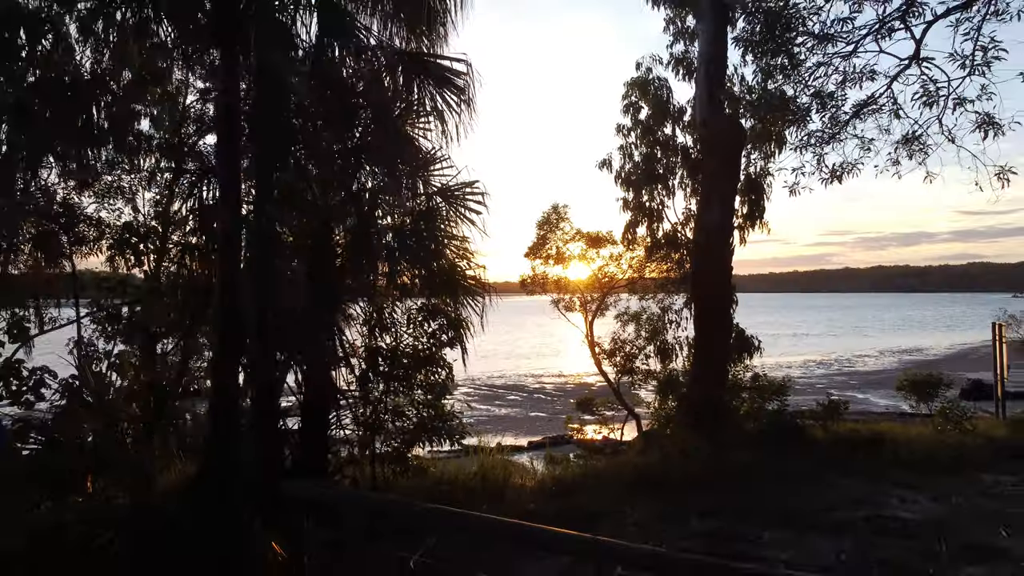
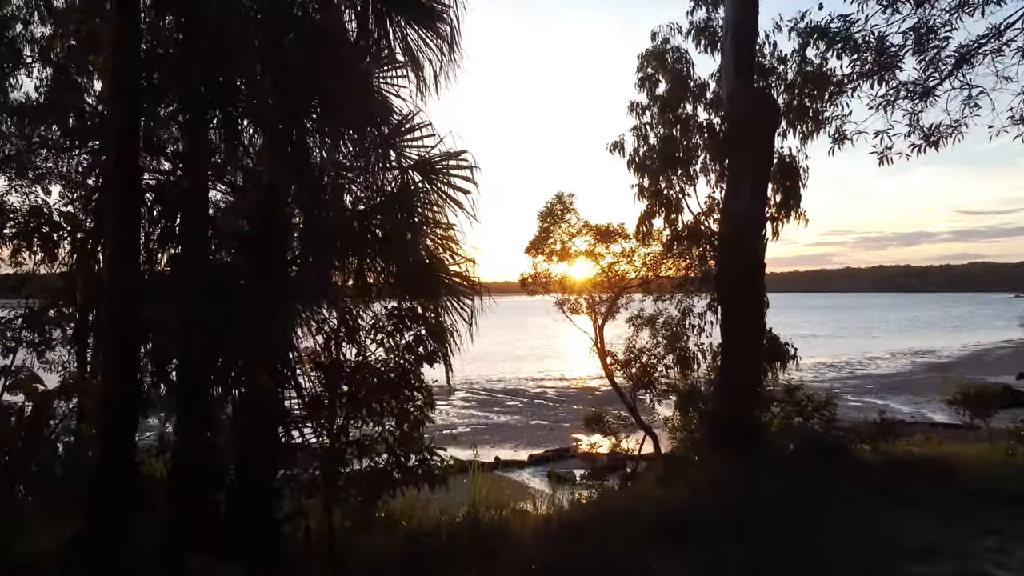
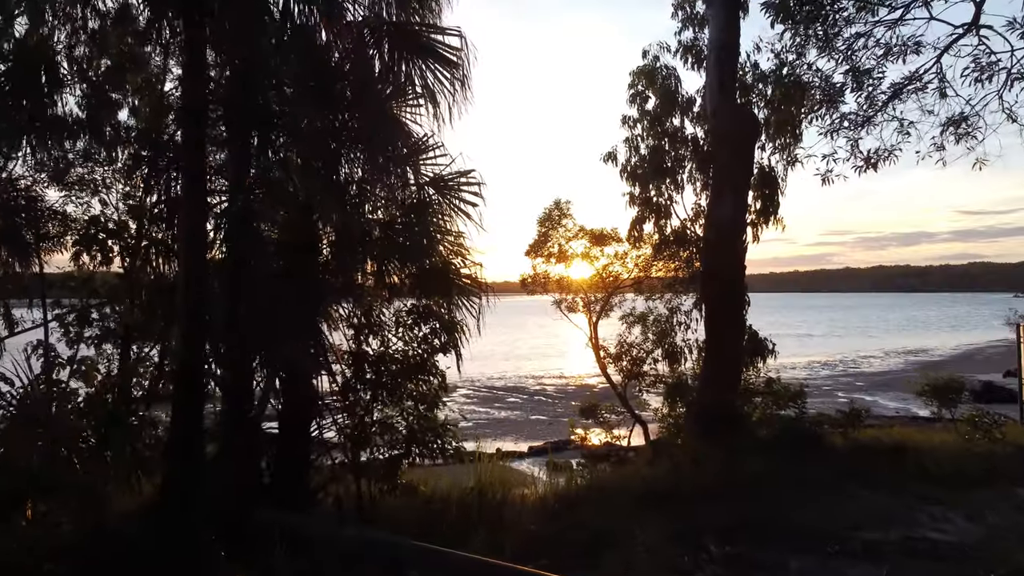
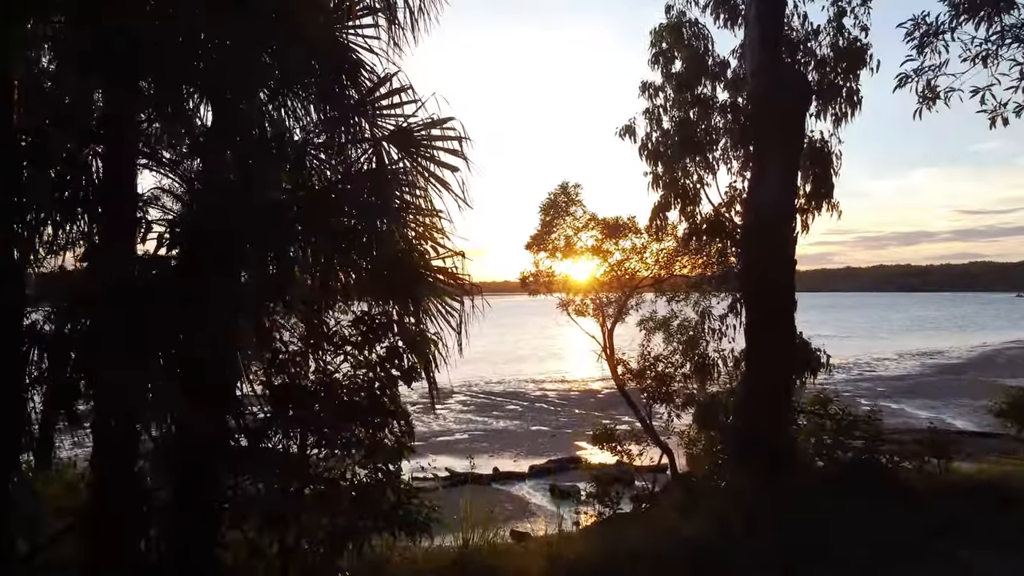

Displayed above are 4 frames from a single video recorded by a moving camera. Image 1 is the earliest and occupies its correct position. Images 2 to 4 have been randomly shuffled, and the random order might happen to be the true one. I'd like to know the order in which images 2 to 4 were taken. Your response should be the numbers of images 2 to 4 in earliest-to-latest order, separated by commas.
3, 2, 4
